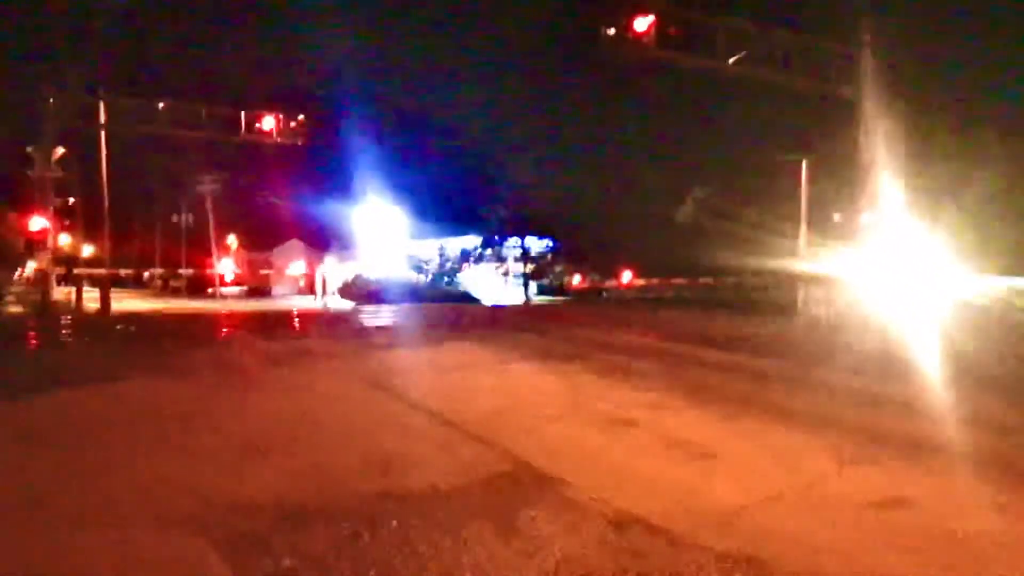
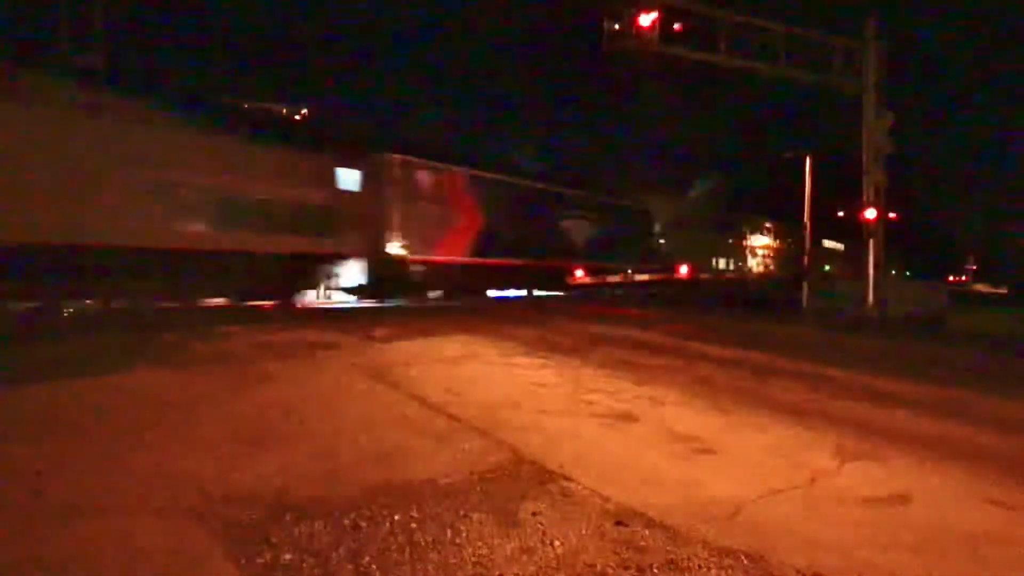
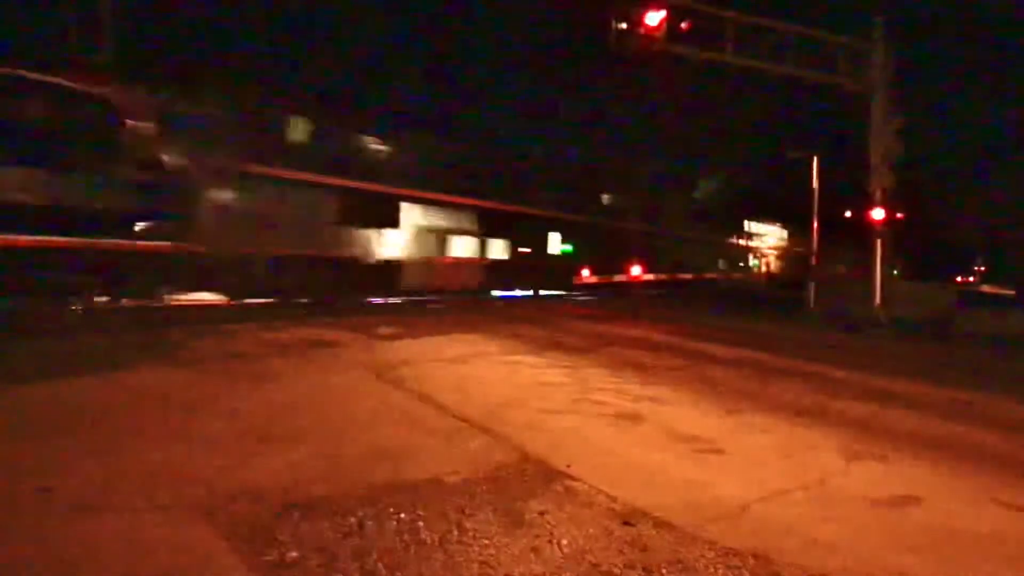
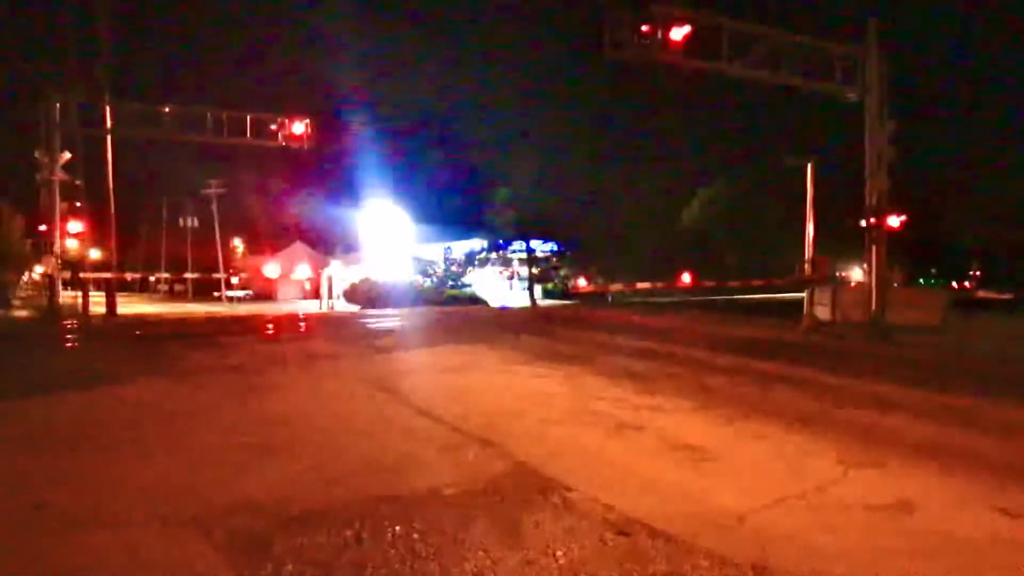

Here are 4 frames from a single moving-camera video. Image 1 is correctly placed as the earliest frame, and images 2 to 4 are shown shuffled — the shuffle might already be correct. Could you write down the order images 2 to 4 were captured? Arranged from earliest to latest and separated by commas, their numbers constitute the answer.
4, 2, 3
